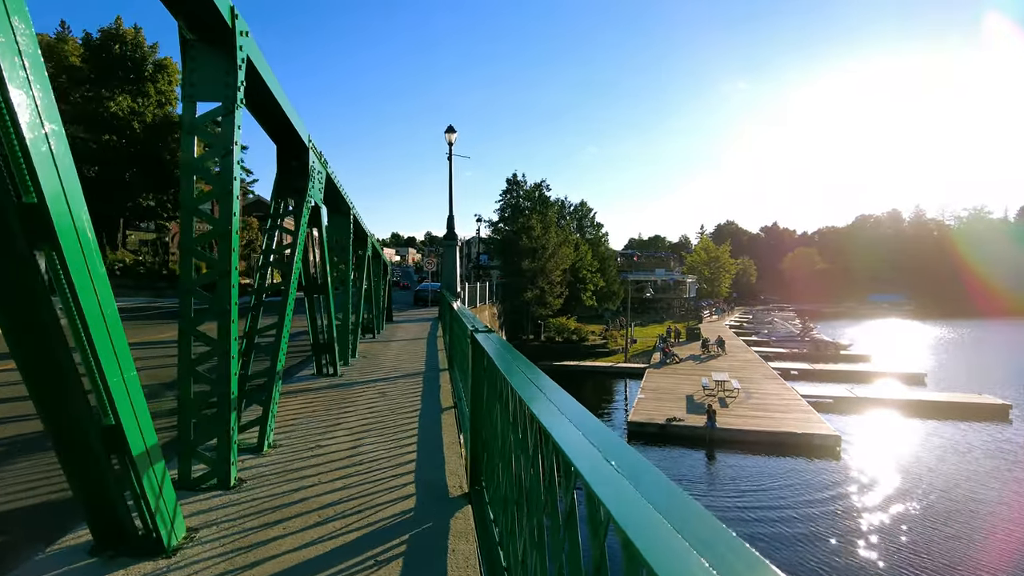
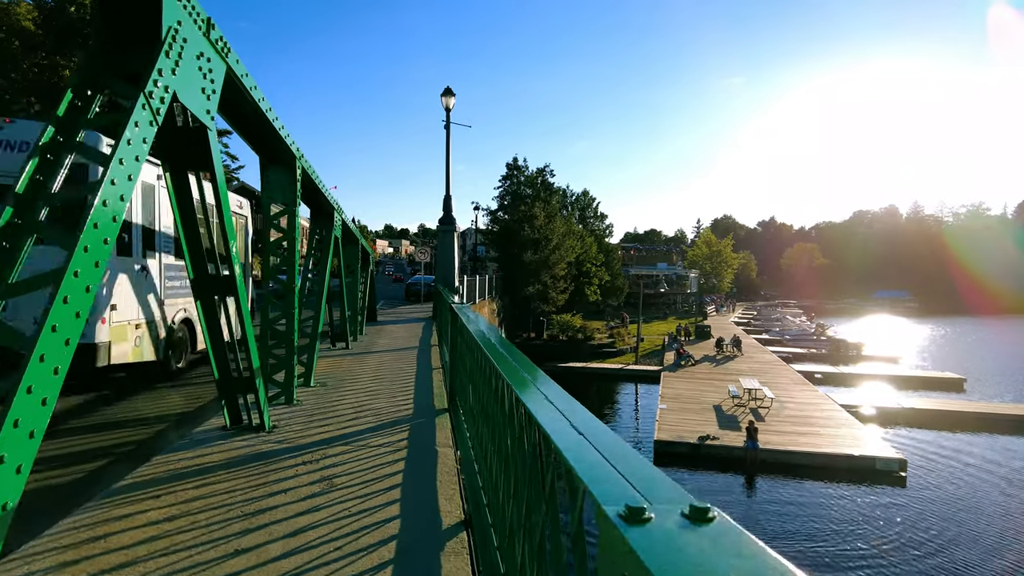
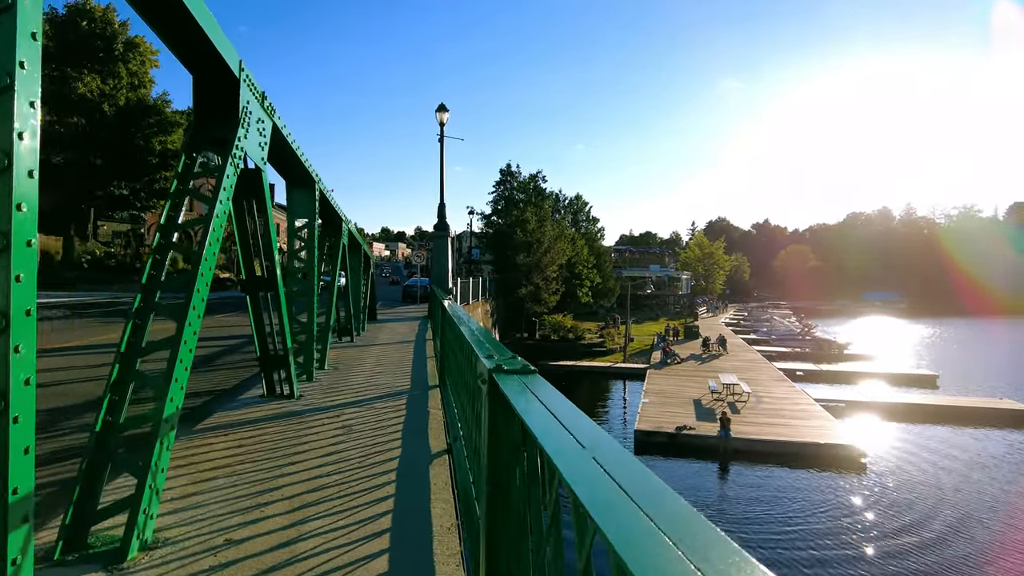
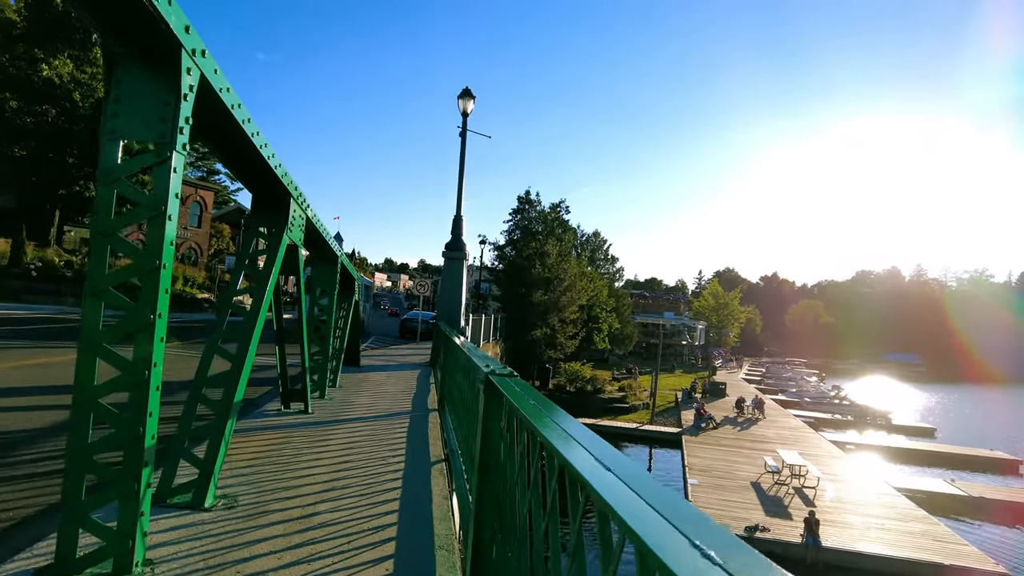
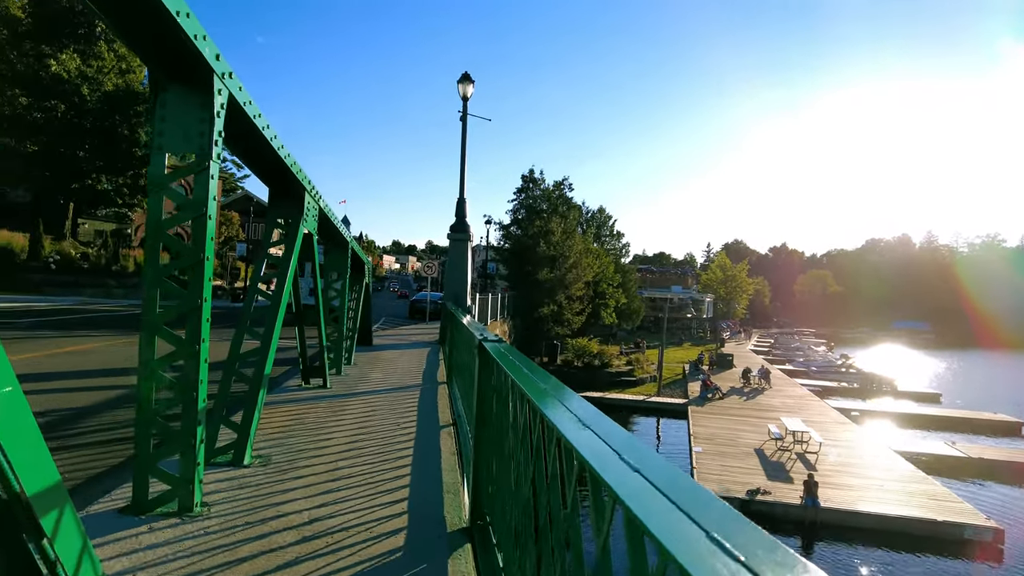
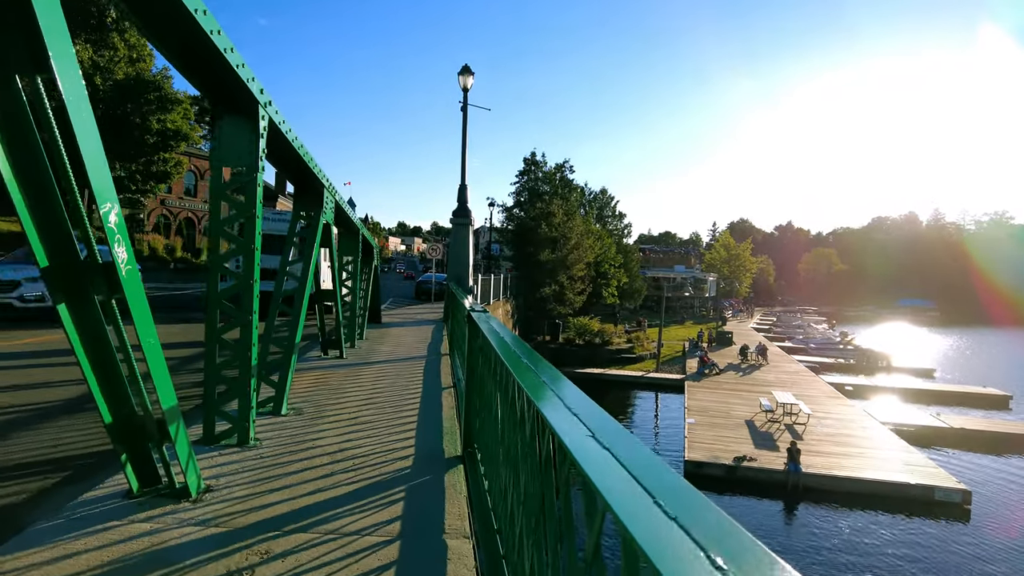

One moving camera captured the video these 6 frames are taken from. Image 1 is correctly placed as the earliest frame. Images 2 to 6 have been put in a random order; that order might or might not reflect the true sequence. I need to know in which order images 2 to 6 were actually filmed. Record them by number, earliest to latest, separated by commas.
3, 2, 6, 5, 4
